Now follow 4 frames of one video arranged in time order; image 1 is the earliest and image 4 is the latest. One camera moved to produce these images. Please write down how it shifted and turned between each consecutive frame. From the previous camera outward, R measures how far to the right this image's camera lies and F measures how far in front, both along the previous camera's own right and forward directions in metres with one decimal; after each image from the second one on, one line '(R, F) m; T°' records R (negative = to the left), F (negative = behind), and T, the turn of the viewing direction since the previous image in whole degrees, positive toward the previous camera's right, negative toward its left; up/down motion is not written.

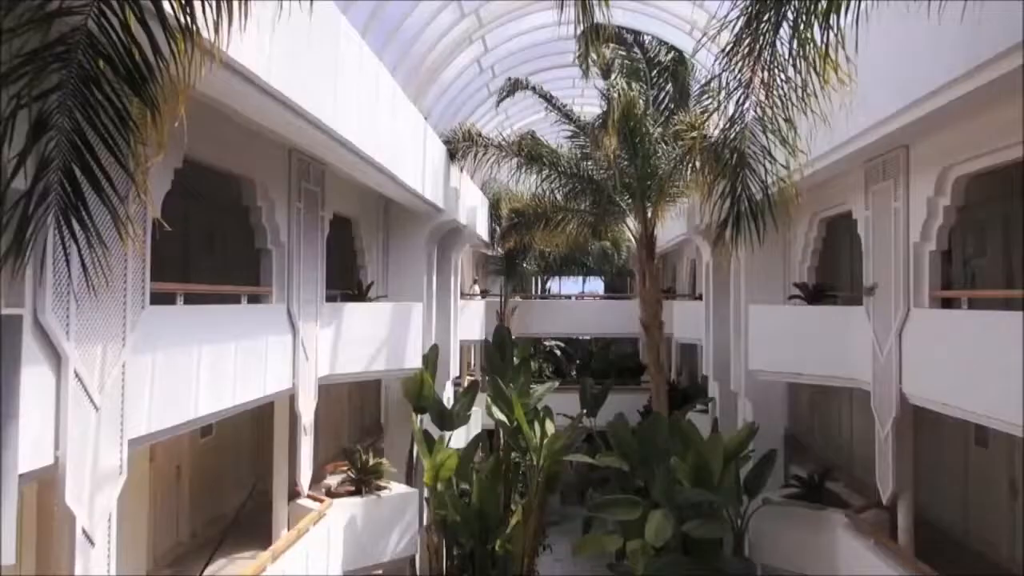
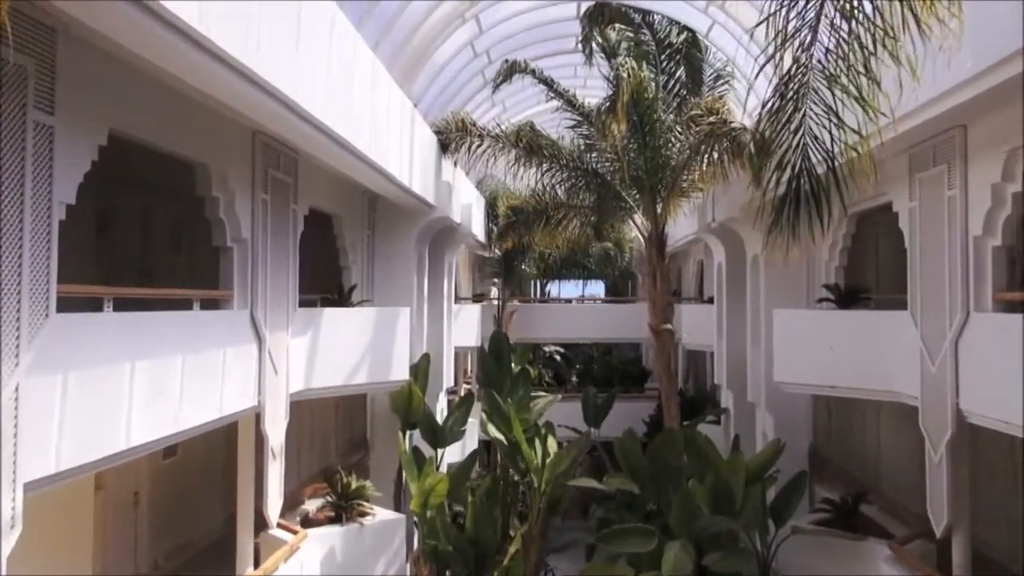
(0.0, +1.0) m; 0°
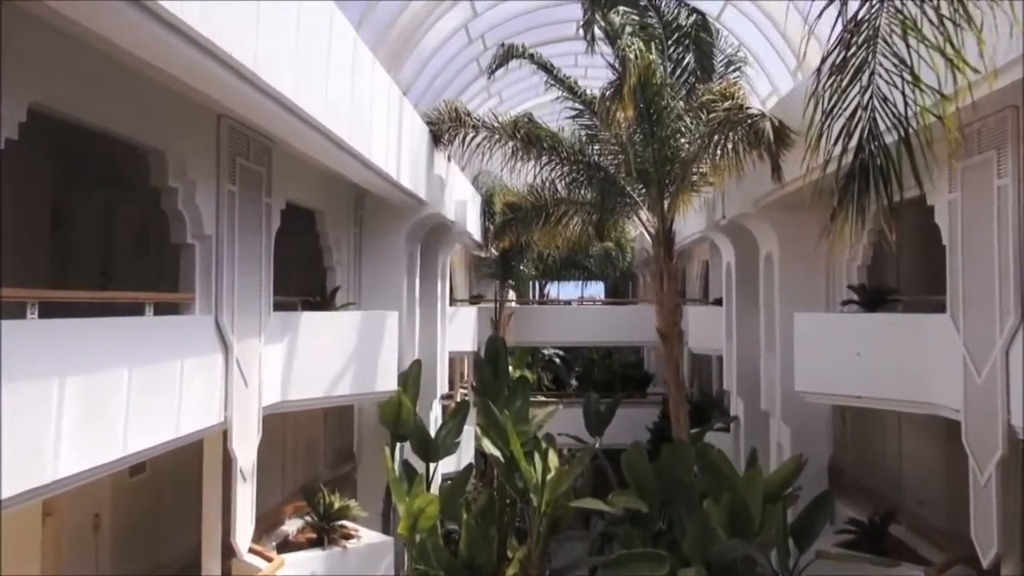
(0.0, +0.7) m; 0°
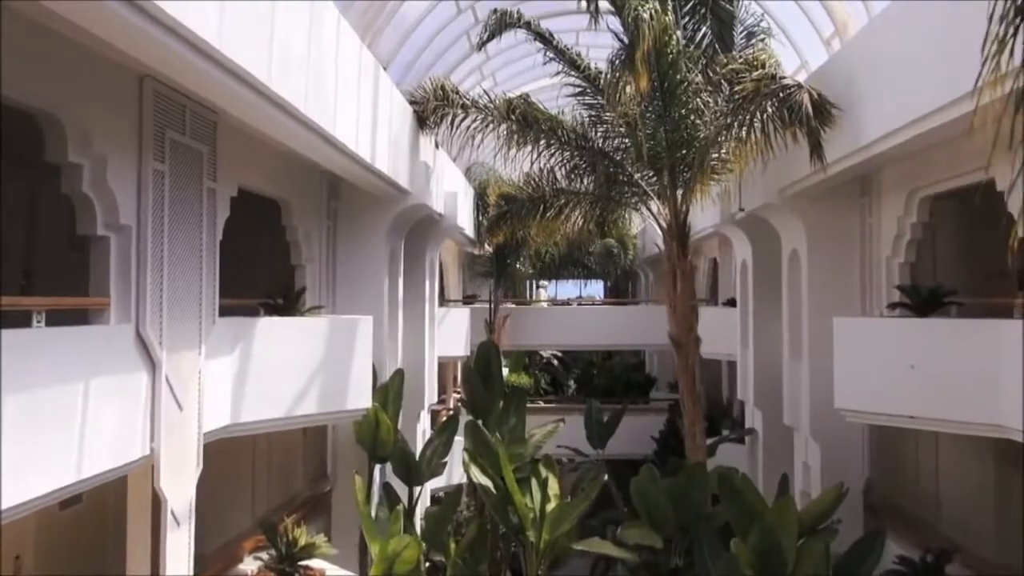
(0.0, +1.2) m; 0°
